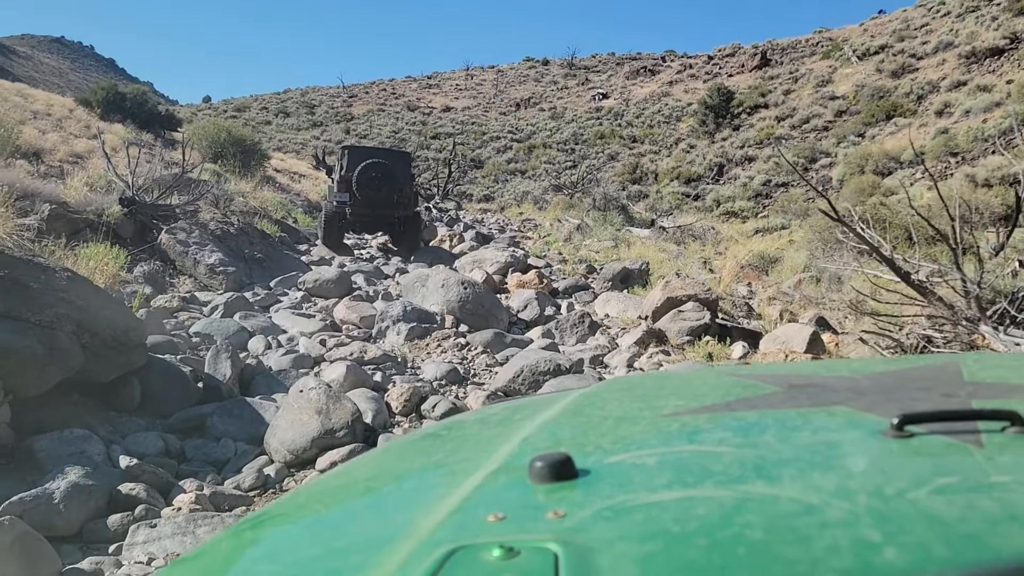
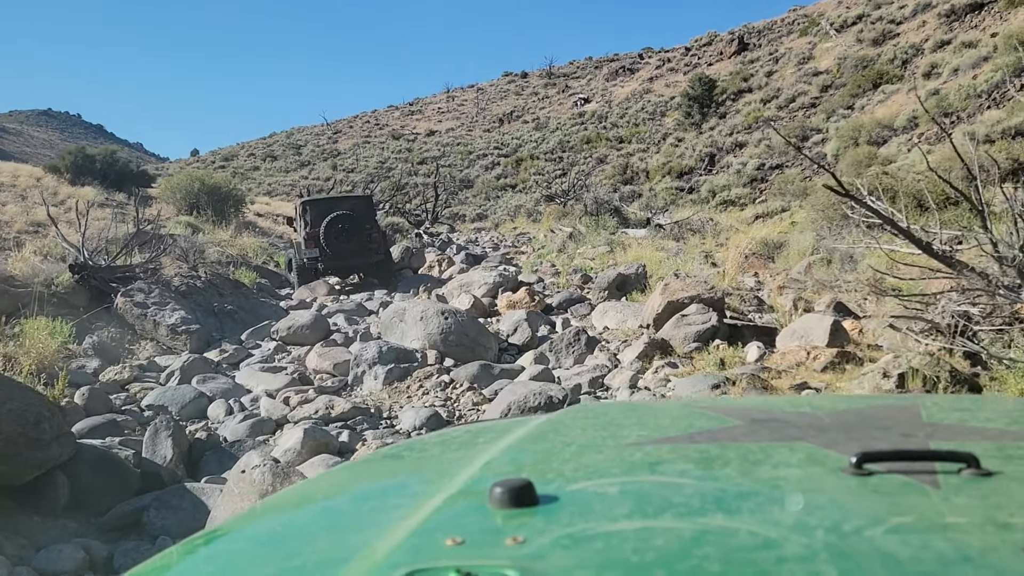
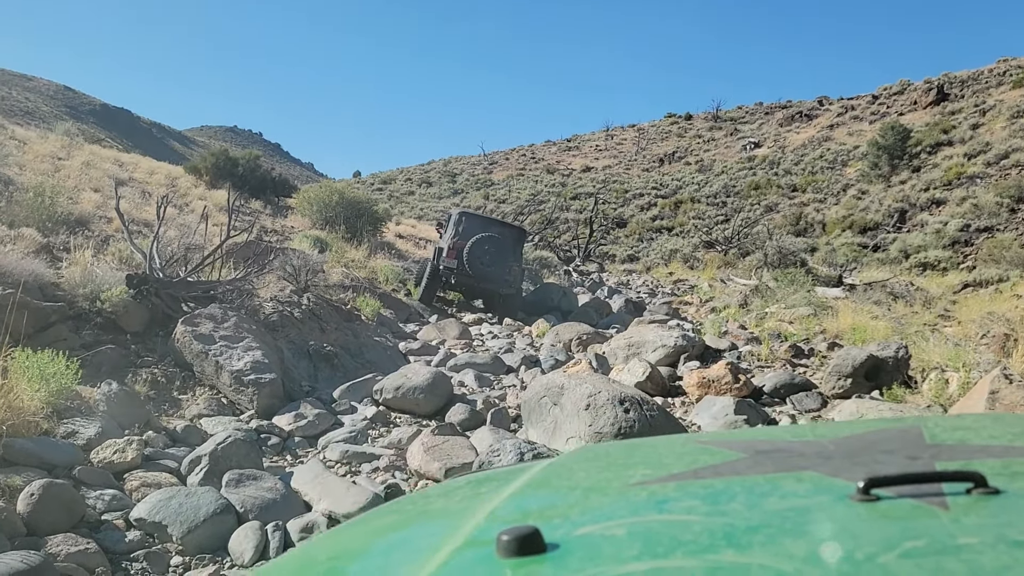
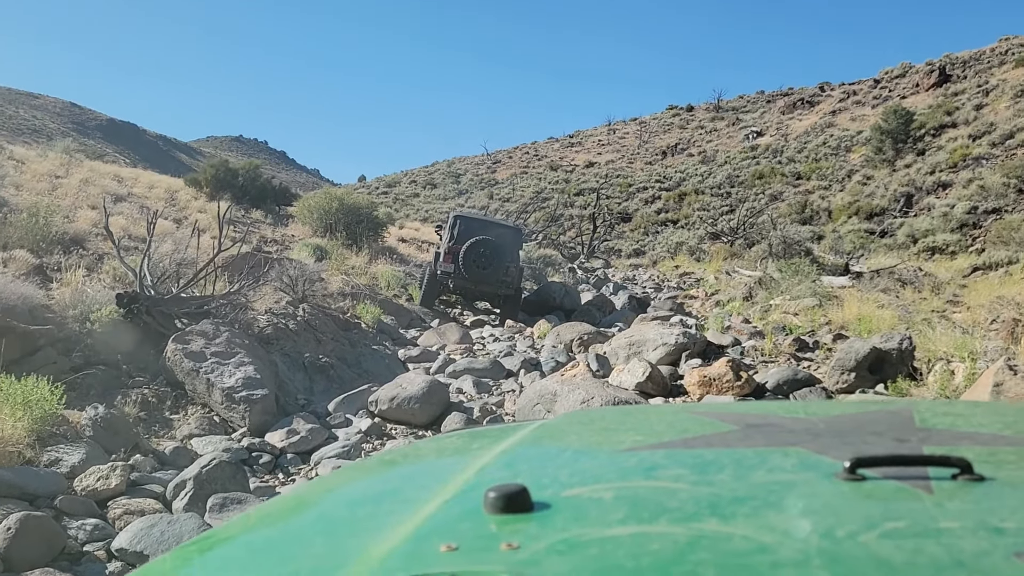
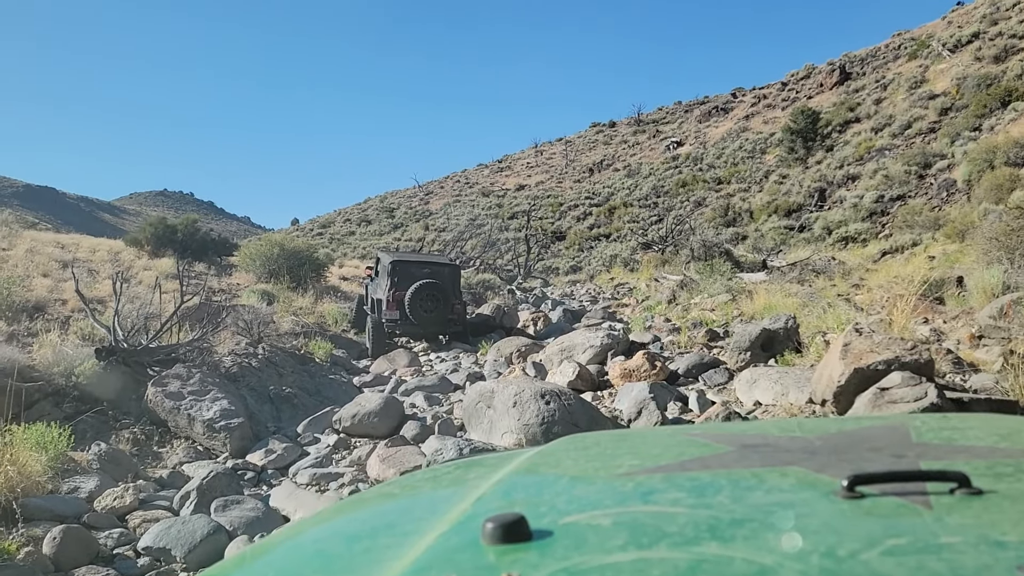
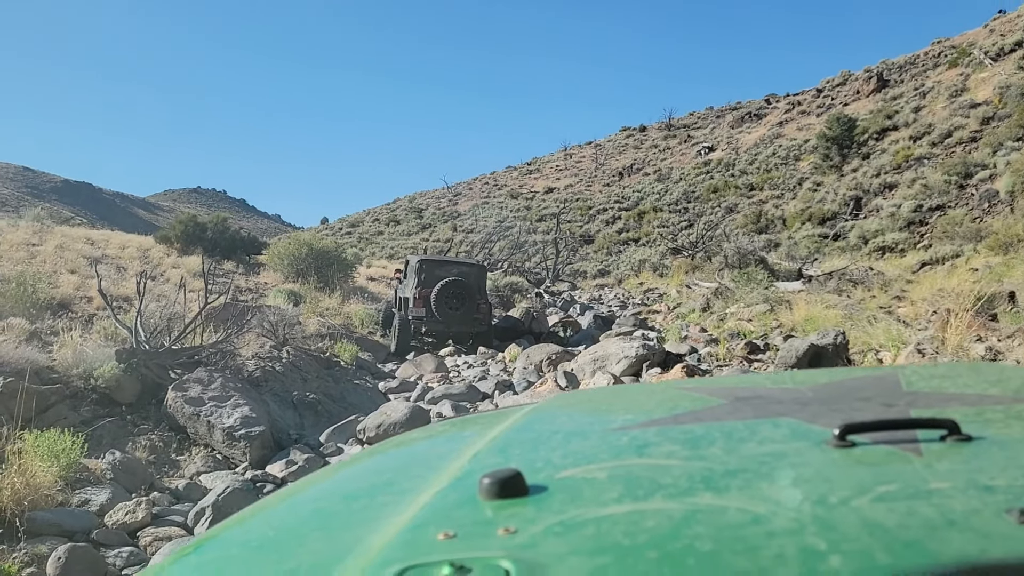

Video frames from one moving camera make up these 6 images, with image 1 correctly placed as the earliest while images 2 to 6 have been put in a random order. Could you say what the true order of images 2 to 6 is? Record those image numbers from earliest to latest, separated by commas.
2, 5, 6, 3, 4
